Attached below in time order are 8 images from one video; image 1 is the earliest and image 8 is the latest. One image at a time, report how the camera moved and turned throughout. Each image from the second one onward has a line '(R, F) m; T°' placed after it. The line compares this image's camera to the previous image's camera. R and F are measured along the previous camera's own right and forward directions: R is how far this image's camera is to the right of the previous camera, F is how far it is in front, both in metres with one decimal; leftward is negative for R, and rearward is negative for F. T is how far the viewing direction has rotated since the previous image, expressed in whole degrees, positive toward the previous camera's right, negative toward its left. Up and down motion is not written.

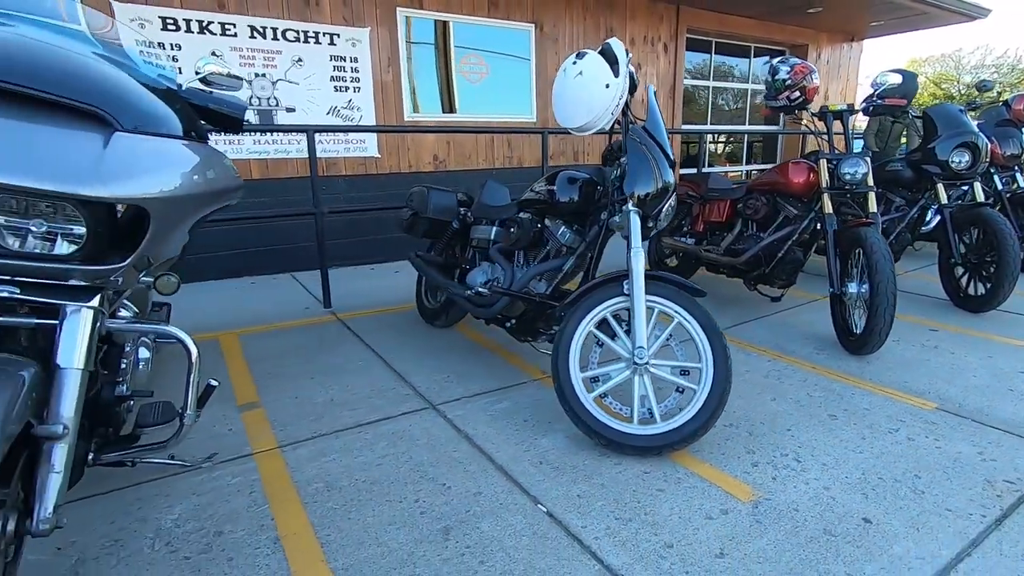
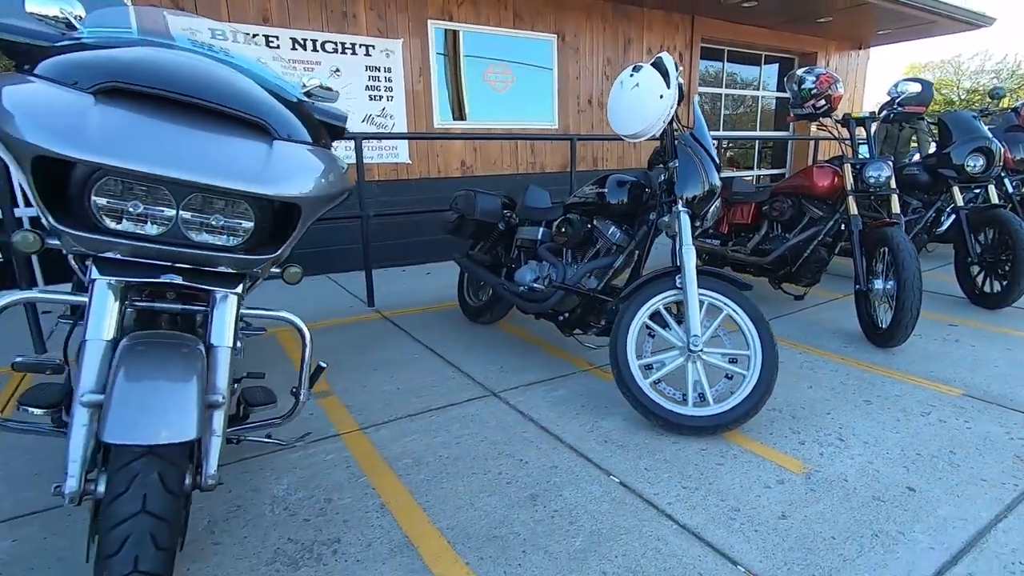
(-0.3, -0.2) m; 0°
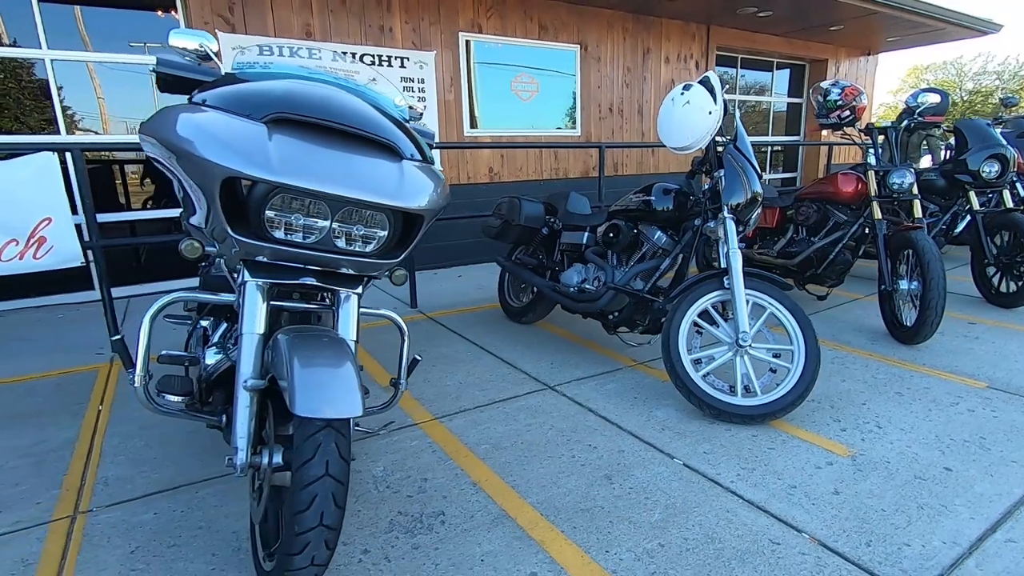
(-0.3, -0.2) m; 0°
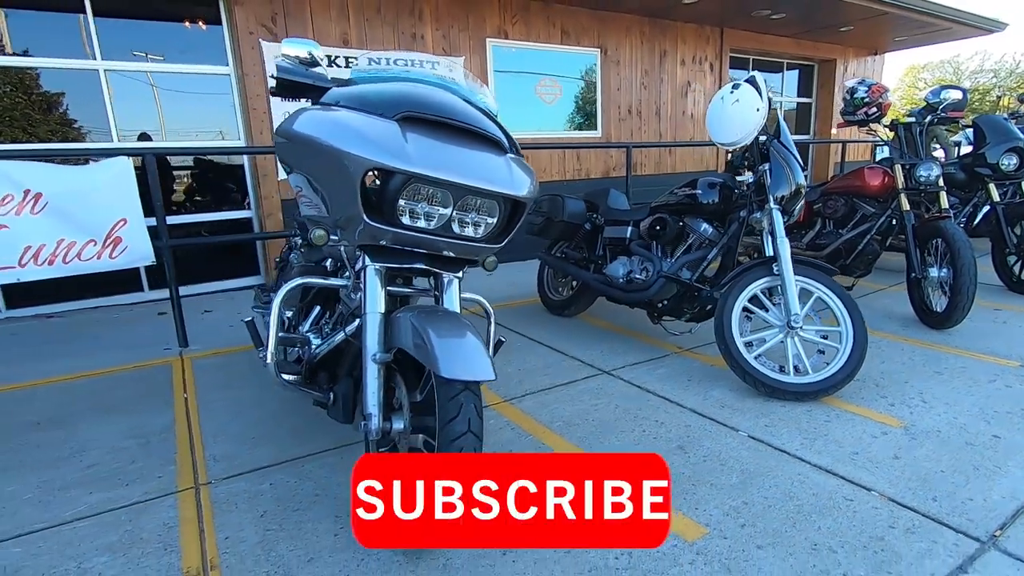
(-0.3, -0.2) m; 0°
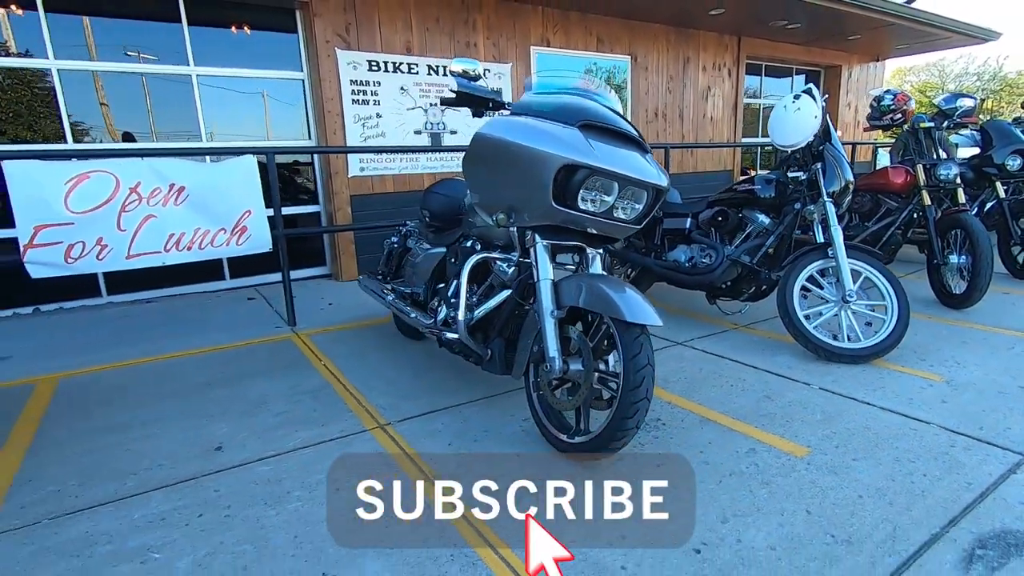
(-0.6, -0.4) m; +1°
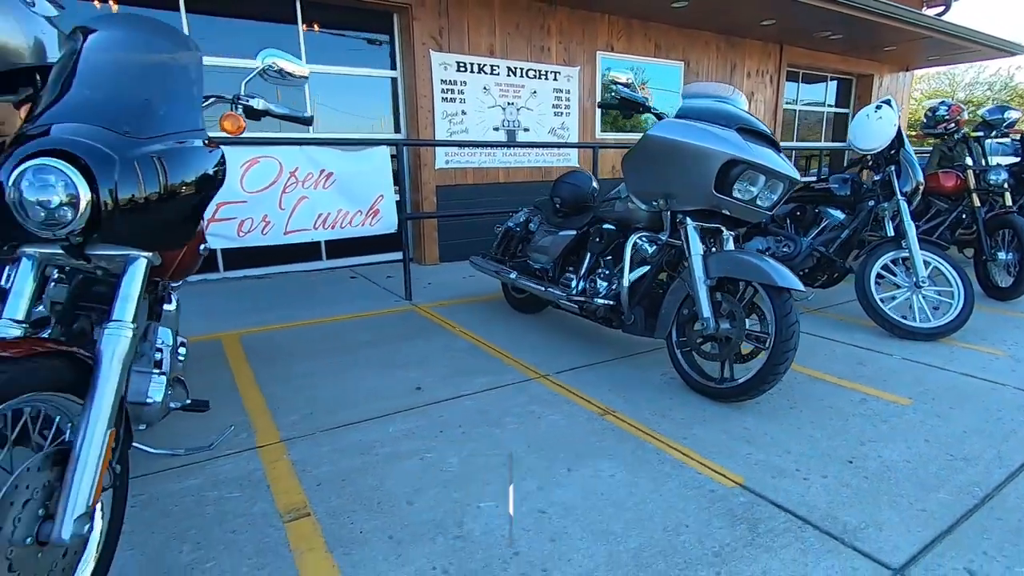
(-0.7, -0.5) m; 0°
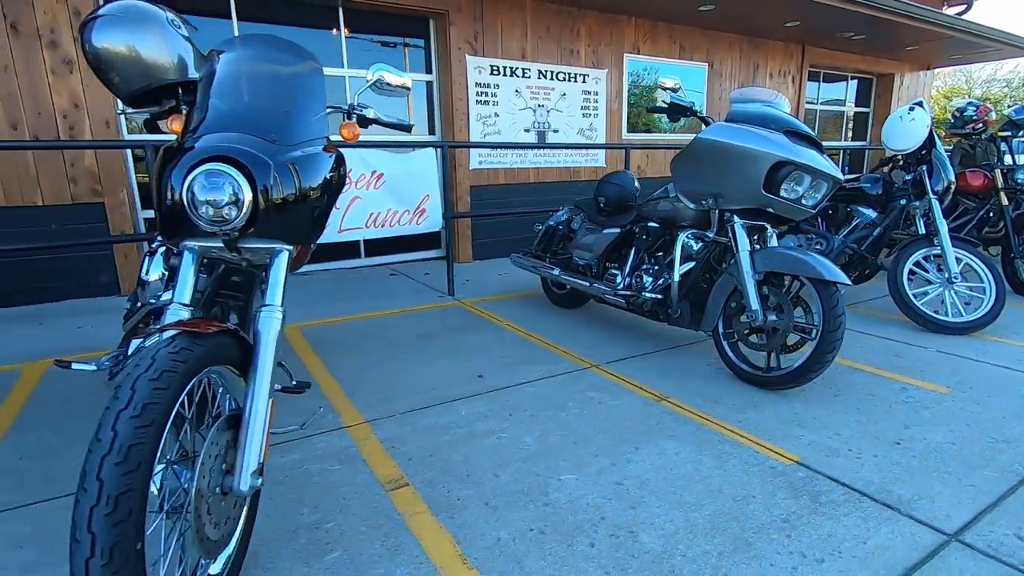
(-0.2, -0.2) m; -1°
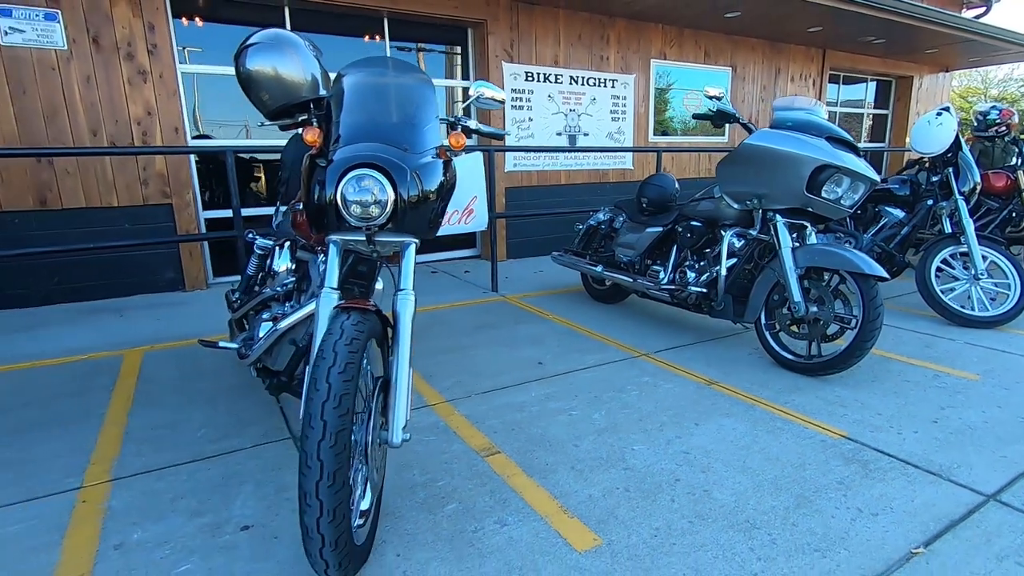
(-0.3, -0.2) m; -1°
